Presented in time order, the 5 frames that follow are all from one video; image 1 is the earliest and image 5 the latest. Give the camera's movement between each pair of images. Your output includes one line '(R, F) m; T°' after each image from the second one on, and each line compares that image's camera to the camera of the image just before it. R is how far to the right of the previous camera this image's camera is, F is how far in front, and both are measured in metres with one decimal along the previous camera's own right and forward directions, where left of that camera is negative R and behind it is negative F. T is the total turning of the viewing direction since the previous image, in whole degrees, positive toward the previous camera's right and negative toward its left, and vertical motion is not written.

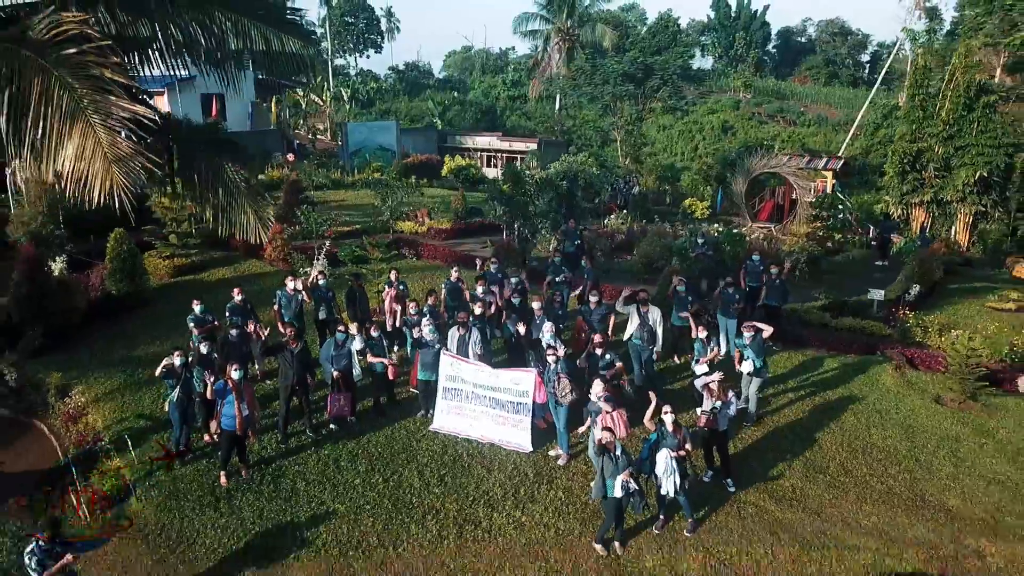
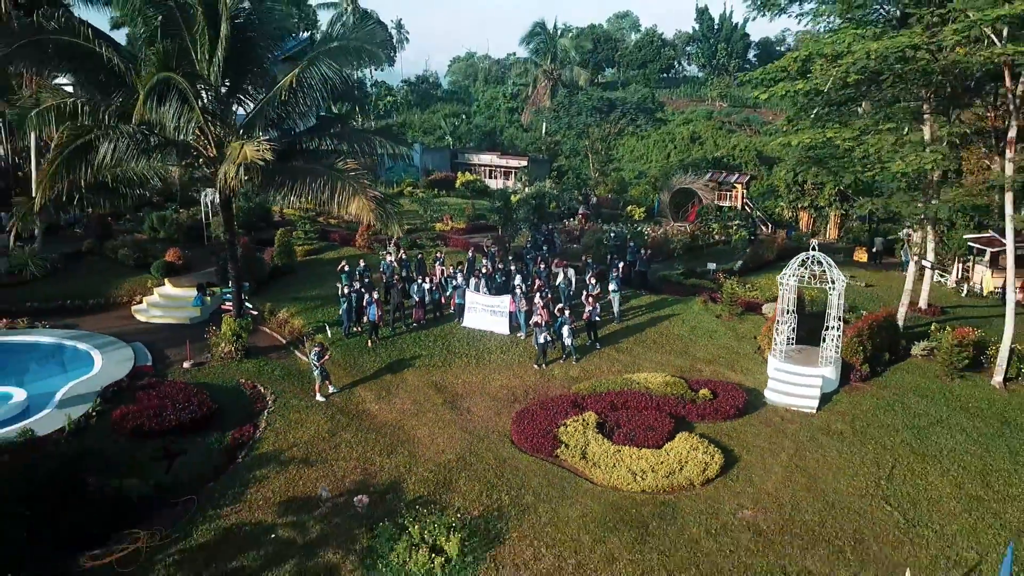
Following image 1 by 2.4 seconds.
(+0.3, -8.8) m; 0°
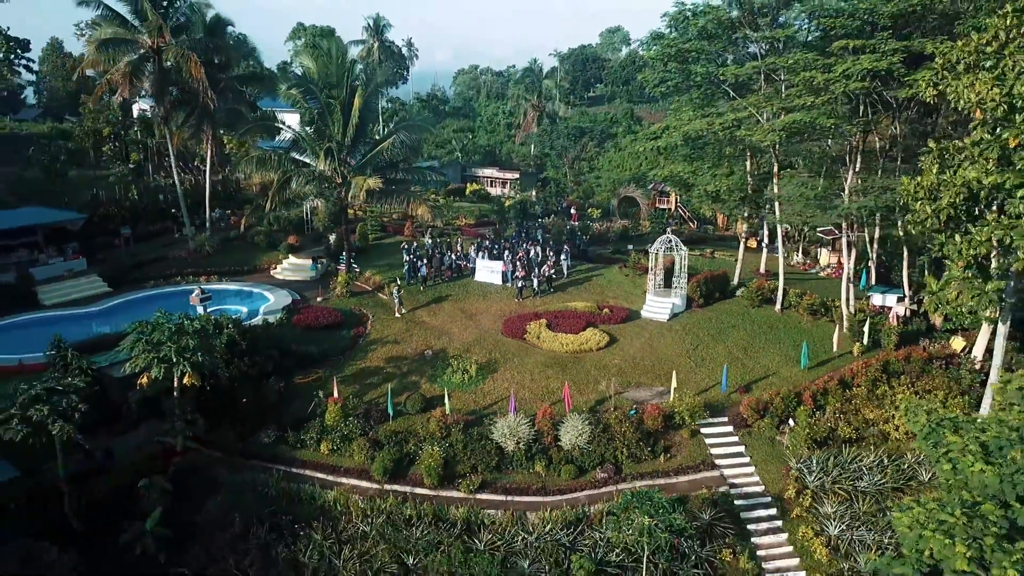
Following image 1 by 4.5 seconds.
(+0.3, -12.0) m; 0°
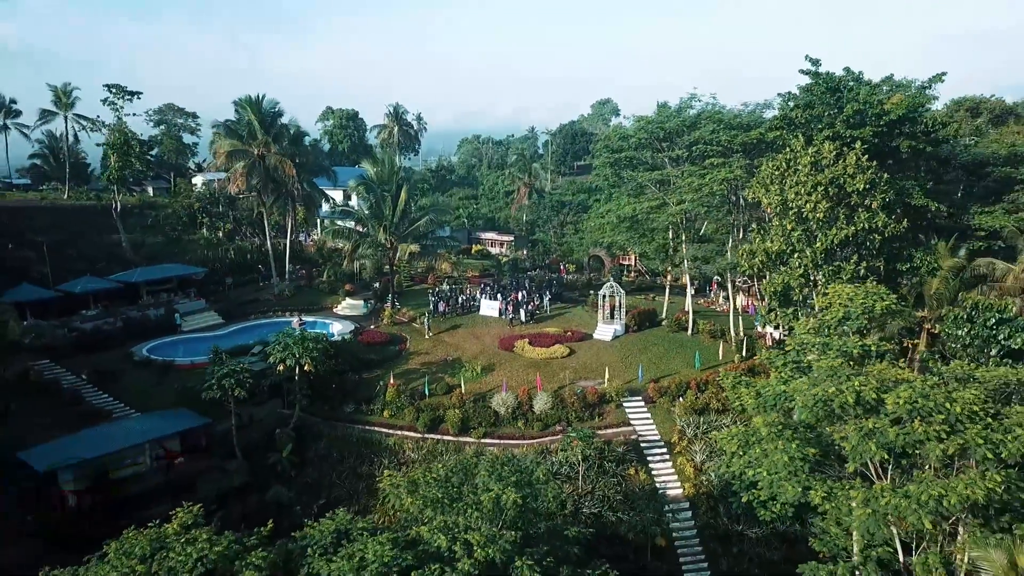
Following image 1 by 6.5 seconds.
(+0.3, -12.3) m; 0°
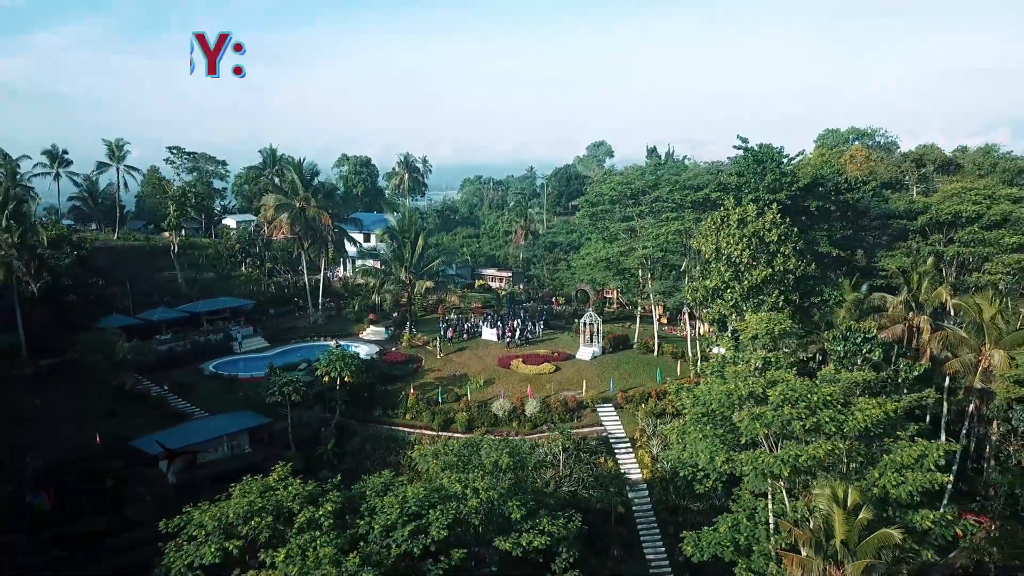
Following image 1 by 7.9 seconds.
(+0.2, -8.4) m; 0°
